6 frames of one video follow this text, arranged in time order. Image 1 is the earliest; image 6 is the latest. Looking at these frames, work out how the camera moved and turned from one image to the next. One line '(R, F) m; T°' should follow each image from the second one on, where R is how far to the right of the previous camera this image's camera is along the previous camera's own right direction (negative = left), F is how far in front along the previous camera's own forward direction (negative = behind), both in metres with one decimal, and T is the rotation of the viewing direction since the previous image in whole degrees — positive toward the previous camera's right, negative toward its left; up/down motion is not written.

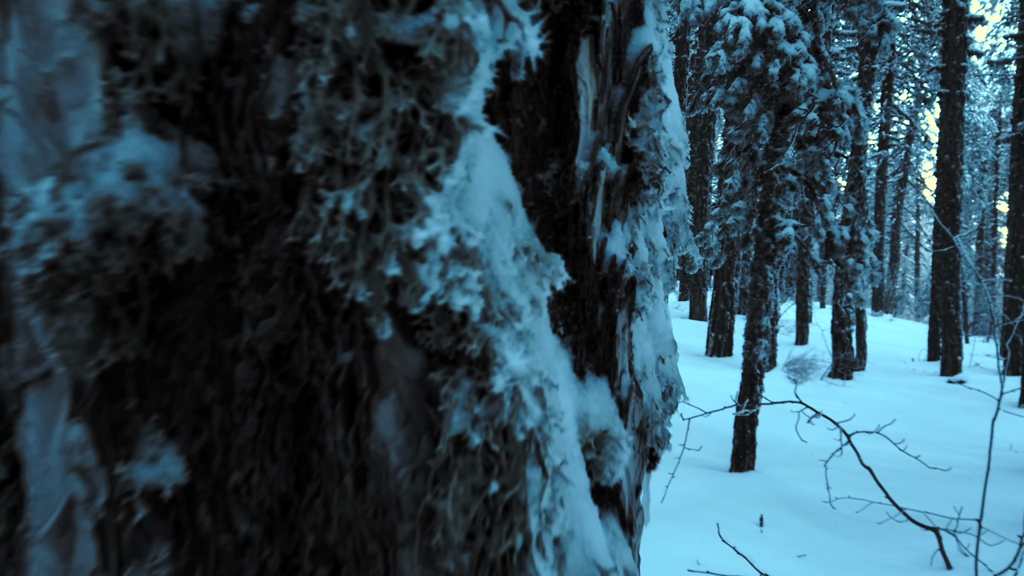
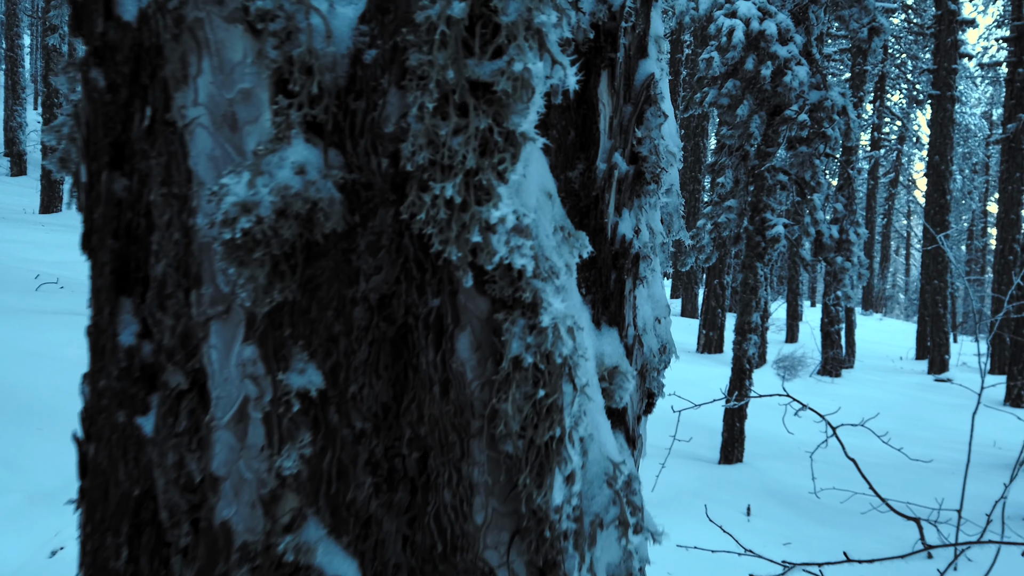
(0.0, -0.1) m; +1°
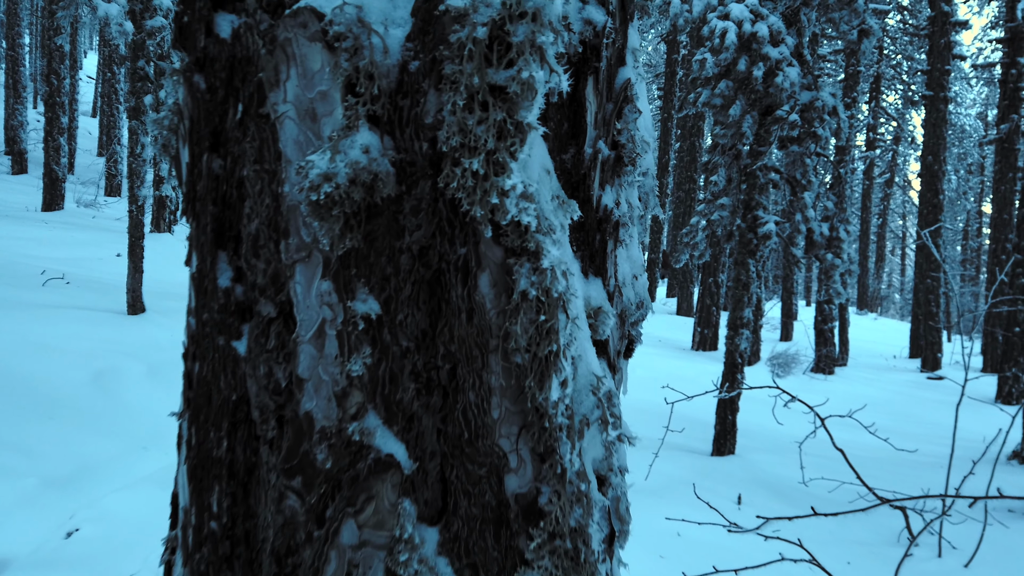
(0.0, -0.1) m; 0°
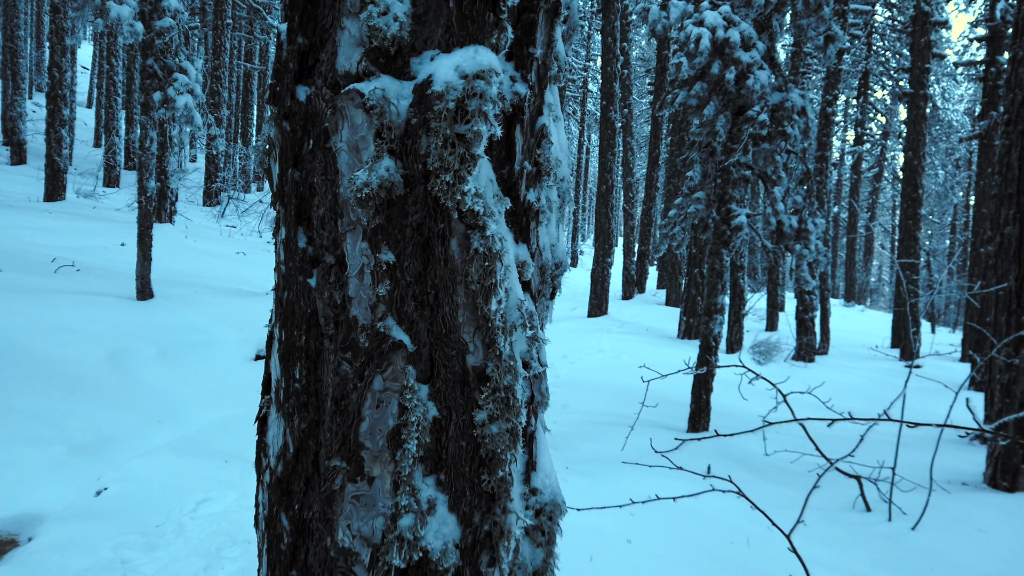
(0.0, -0.4) m; 0°
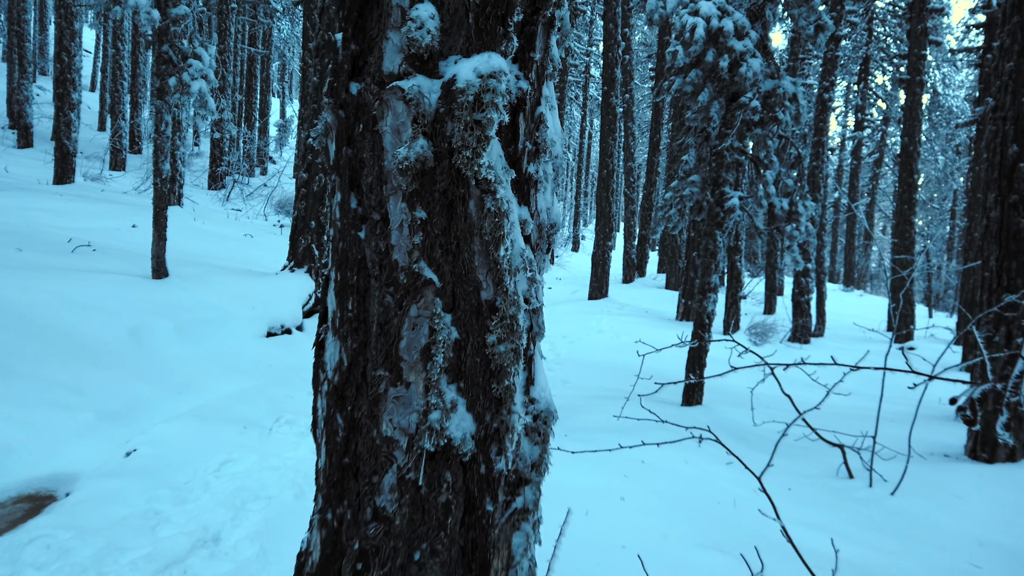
(0.0, -0.3) m; 0°
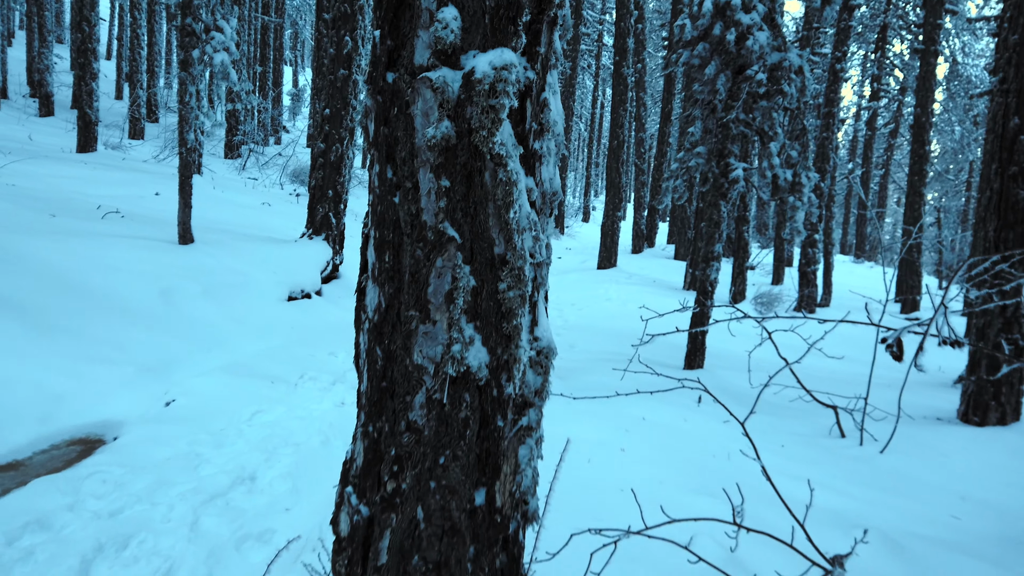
(0.0, -0.3) m; -1°
